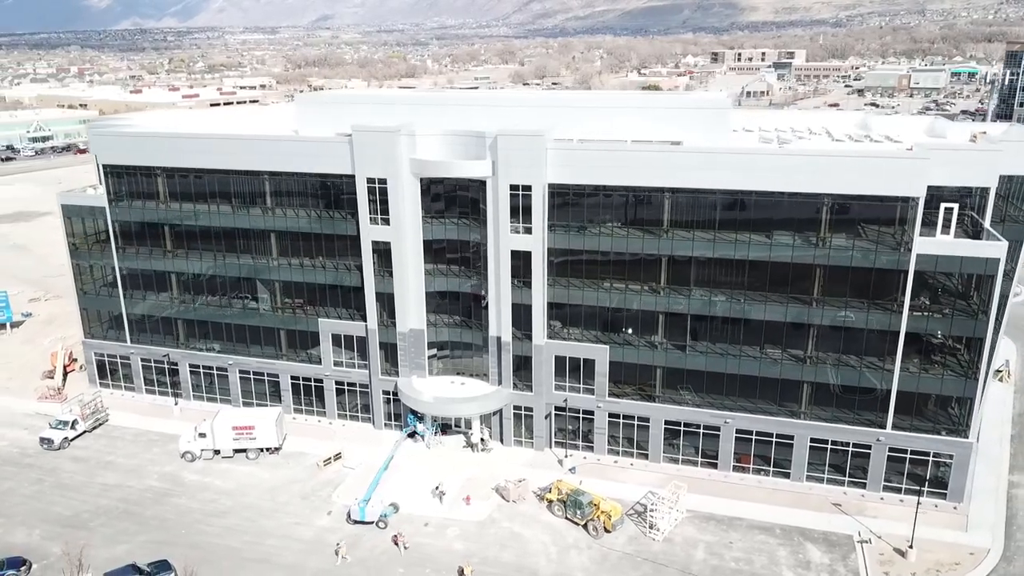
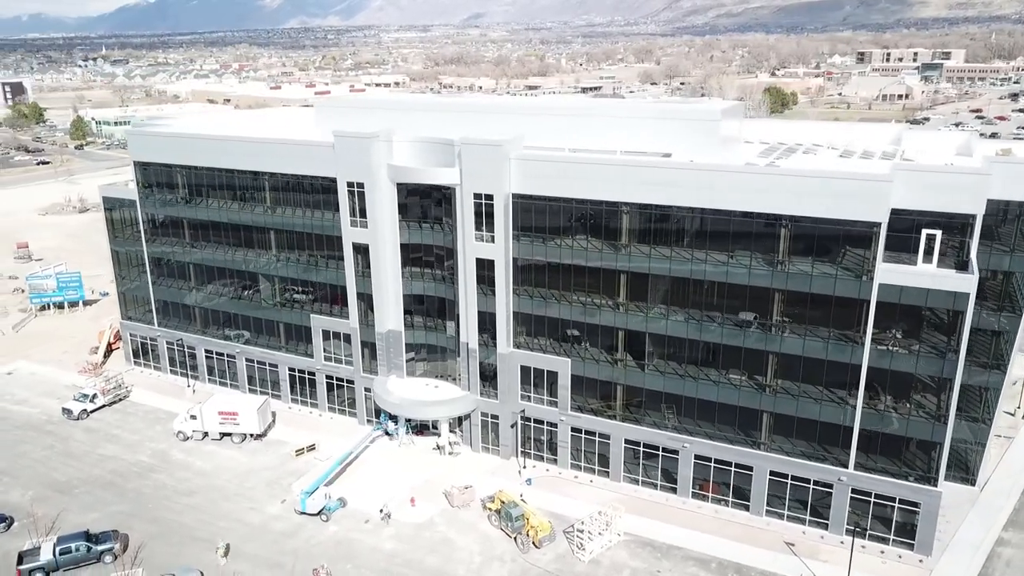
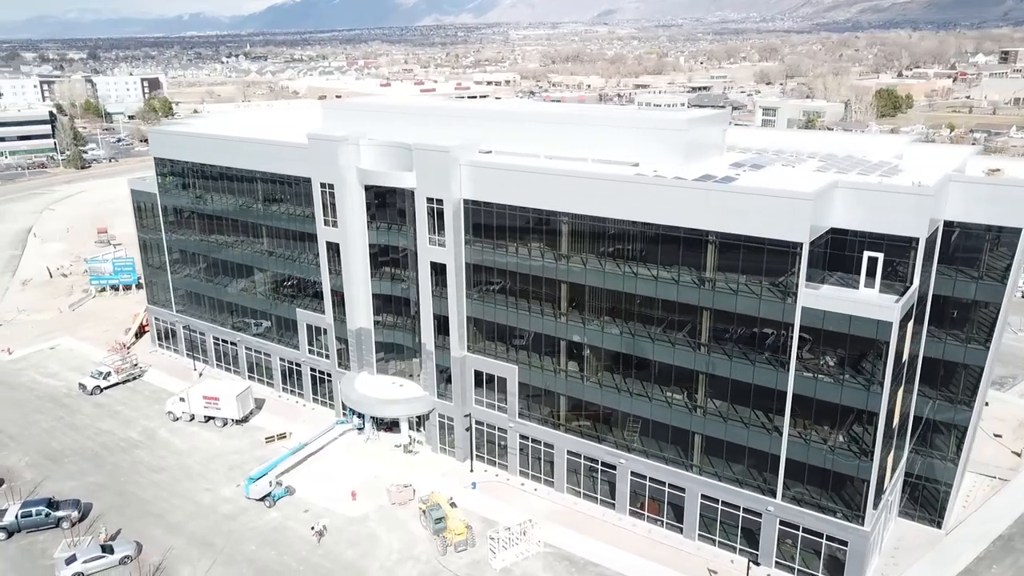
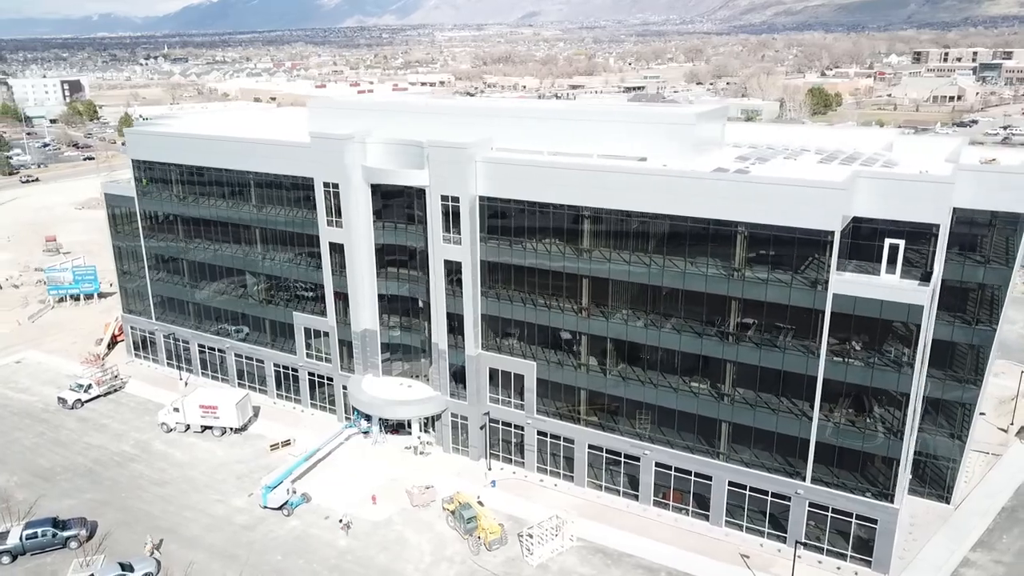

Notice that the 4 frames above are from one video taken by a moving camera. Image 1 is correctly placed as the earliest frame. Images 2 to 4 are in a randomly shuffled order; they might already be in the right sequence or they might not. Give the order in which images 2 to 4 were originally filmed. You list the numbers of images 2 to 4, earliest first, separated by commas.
2, 4, 3
